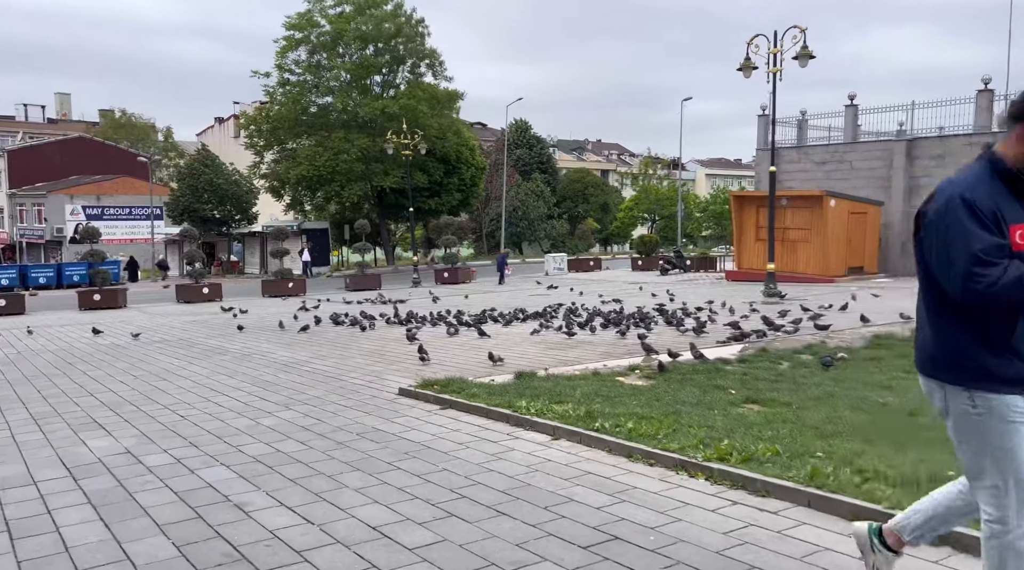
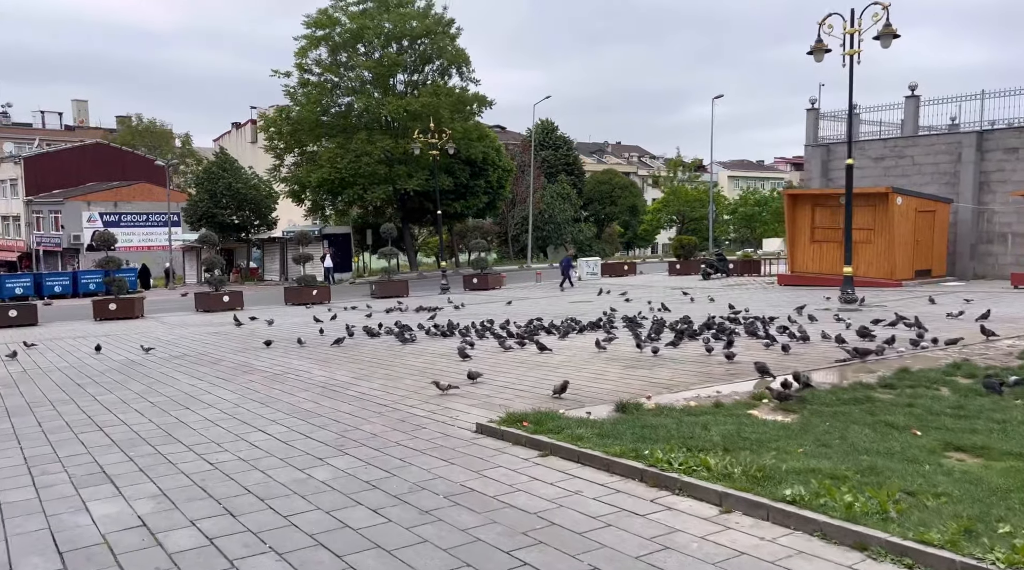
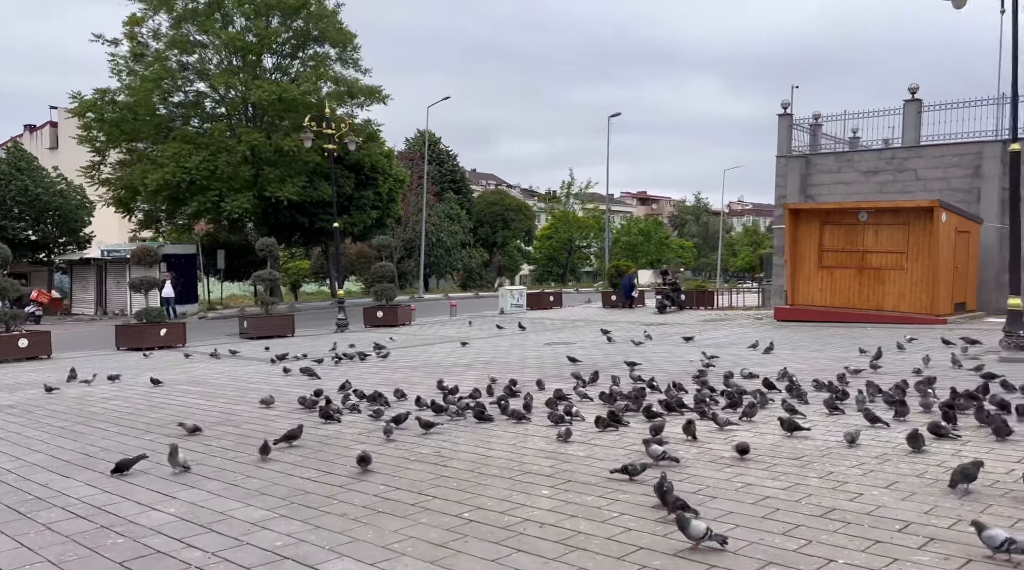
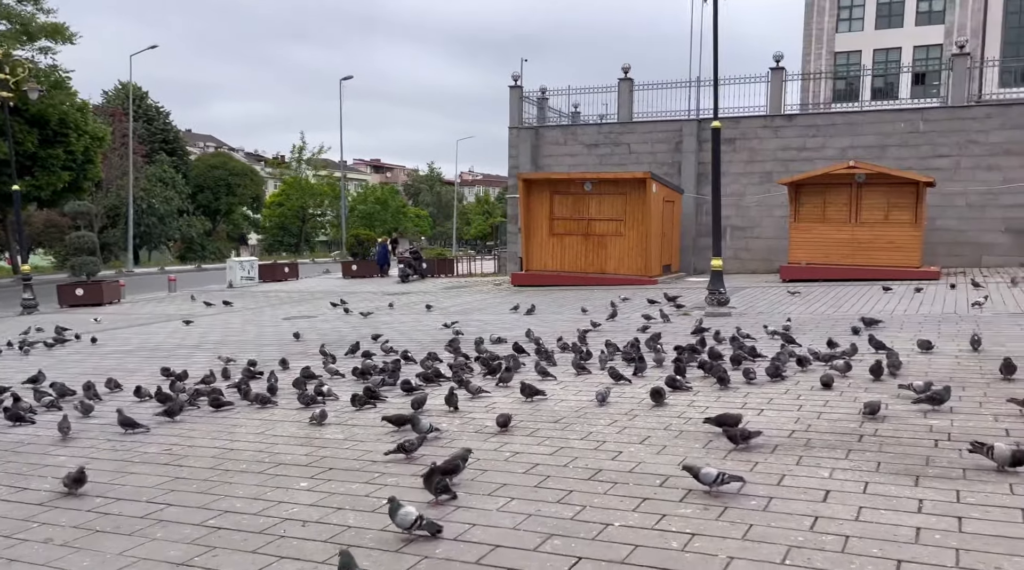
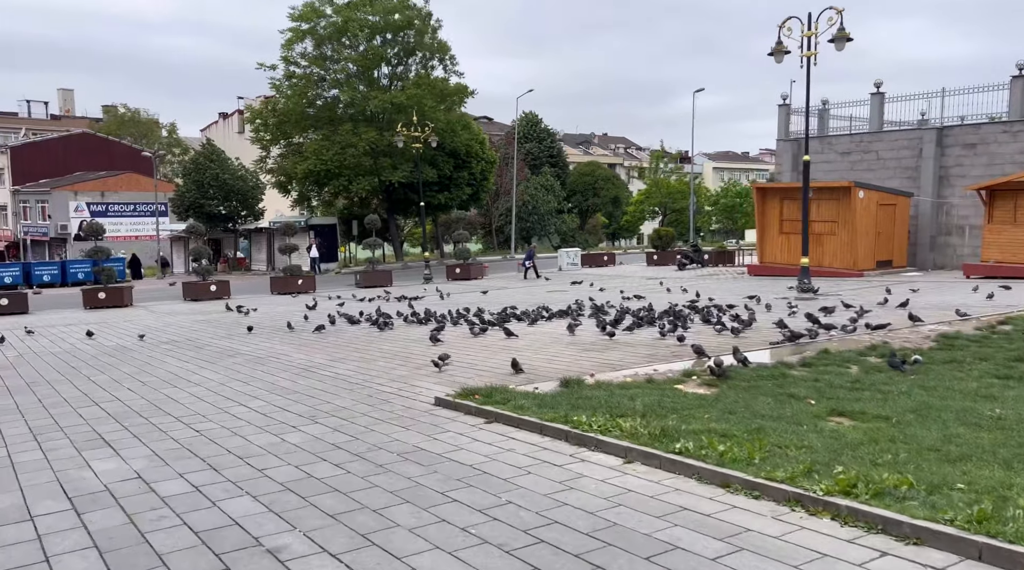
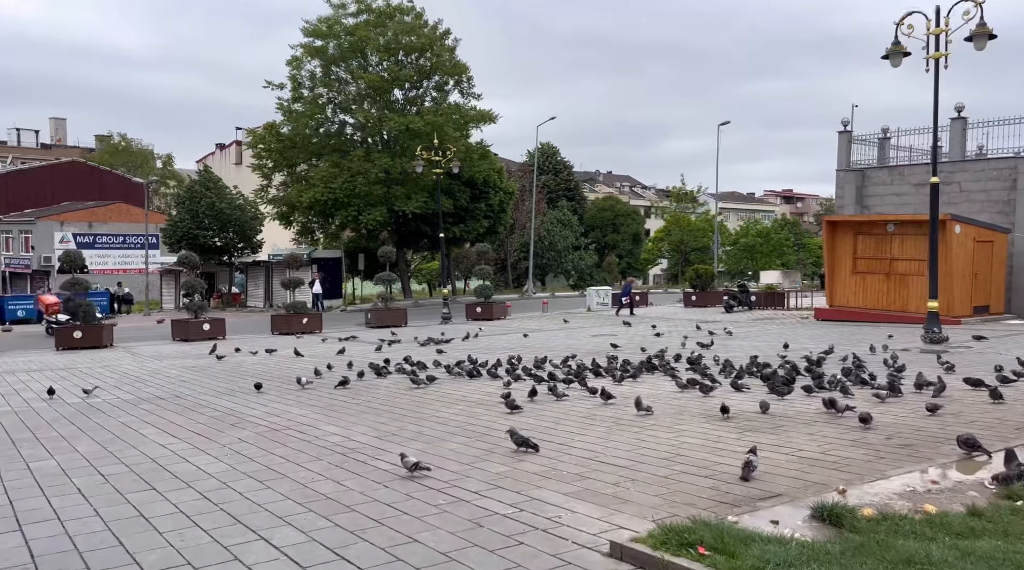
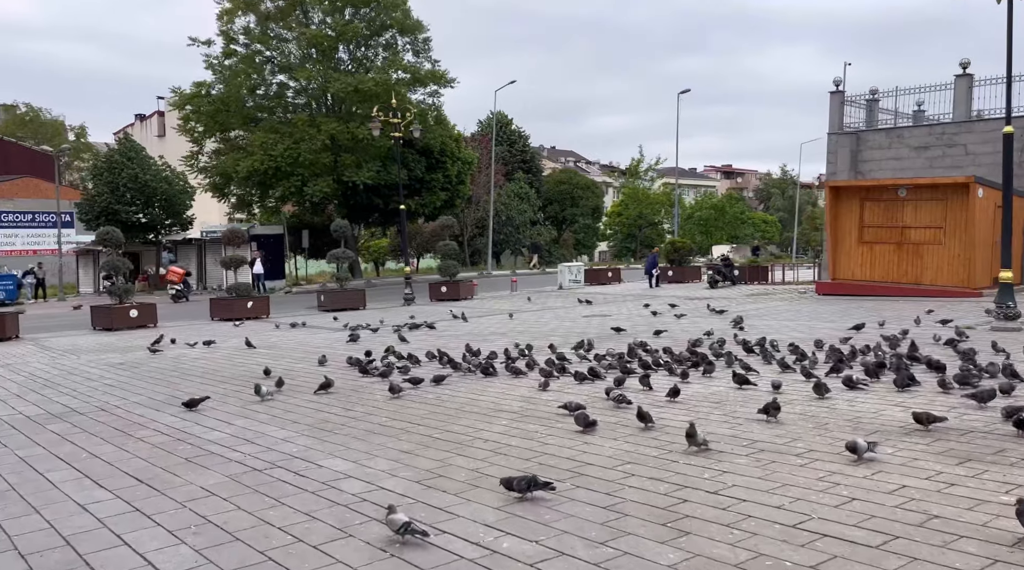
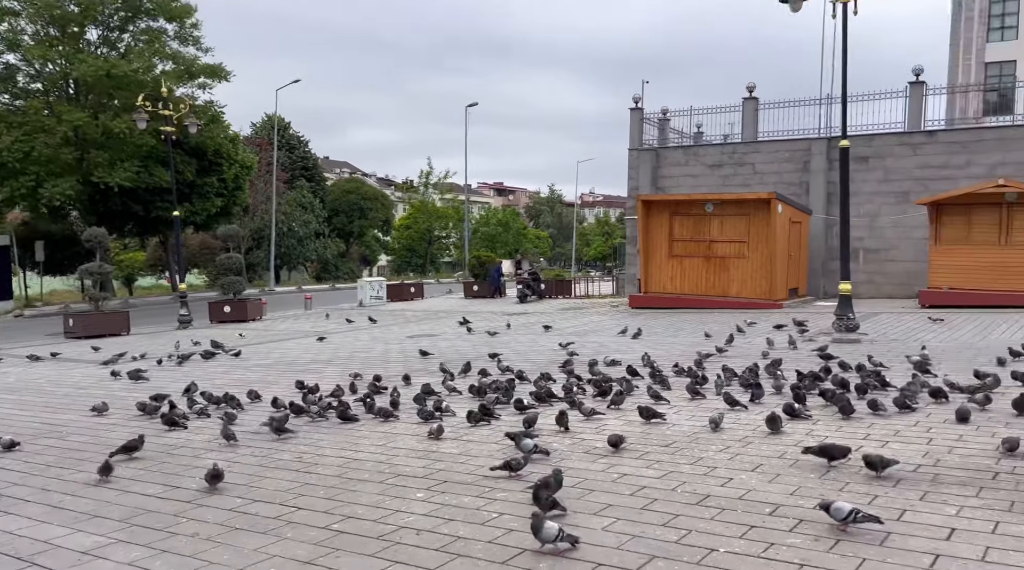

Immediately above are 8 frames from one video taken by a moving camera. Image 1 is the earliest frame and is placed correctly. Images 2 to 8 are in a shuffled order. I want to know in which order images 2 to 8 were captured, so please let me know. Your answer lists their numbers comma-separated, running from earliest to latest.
5, 2, 6, 7, 3, 8, 4
